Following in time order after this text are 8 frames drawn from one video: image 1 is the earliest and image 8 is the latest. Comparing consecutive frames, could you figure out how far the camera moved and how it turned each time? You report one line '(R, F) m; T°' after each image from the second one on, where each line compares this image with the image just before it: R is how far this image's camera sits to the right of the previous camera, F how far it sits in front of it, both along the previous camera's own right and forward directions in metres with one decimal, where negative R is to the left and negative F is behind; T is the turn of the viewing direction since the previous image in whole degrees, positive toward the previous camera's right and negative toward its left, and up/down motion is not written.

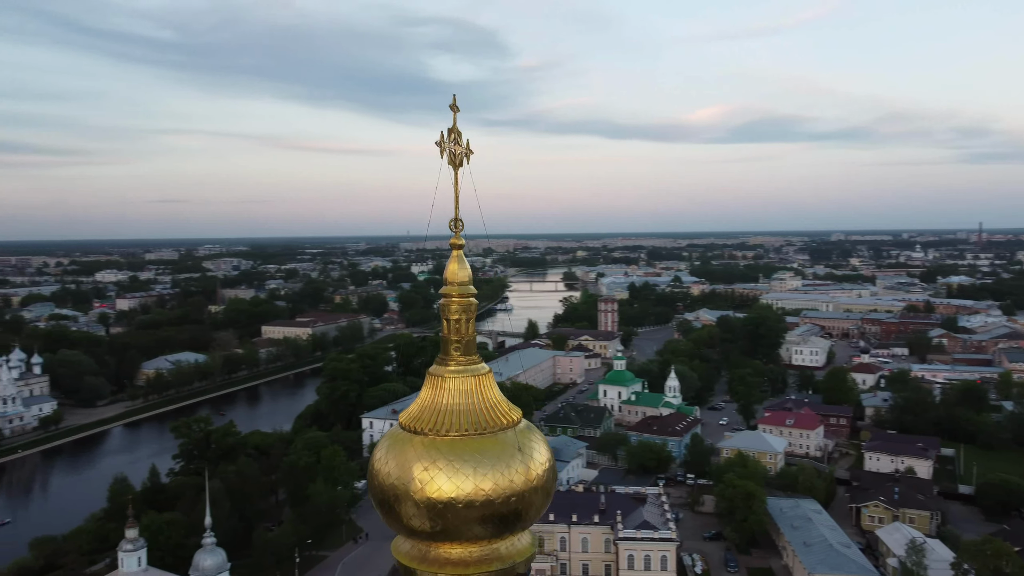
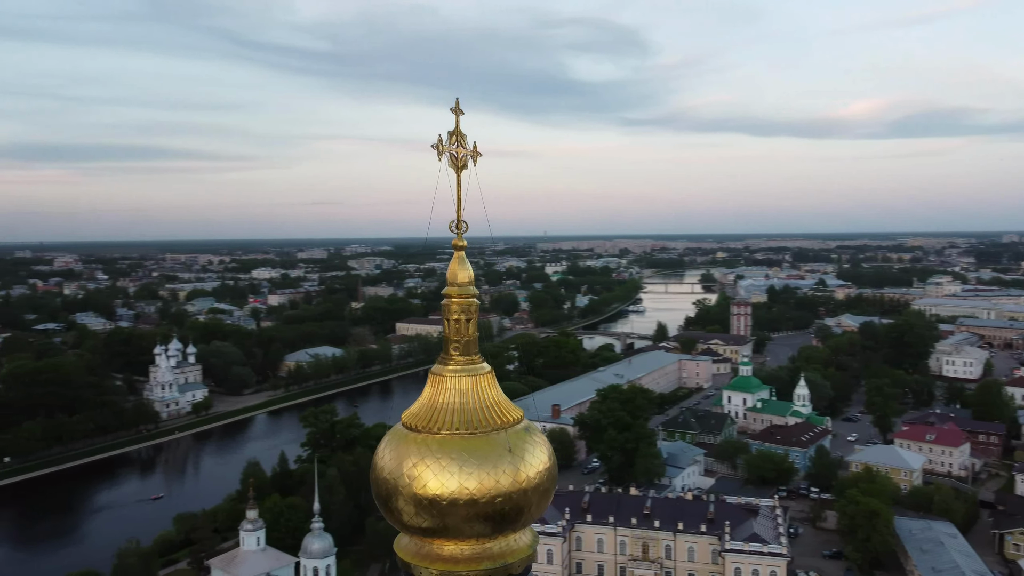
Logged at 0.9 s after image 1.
(+0.6, 0.0) m; -10°
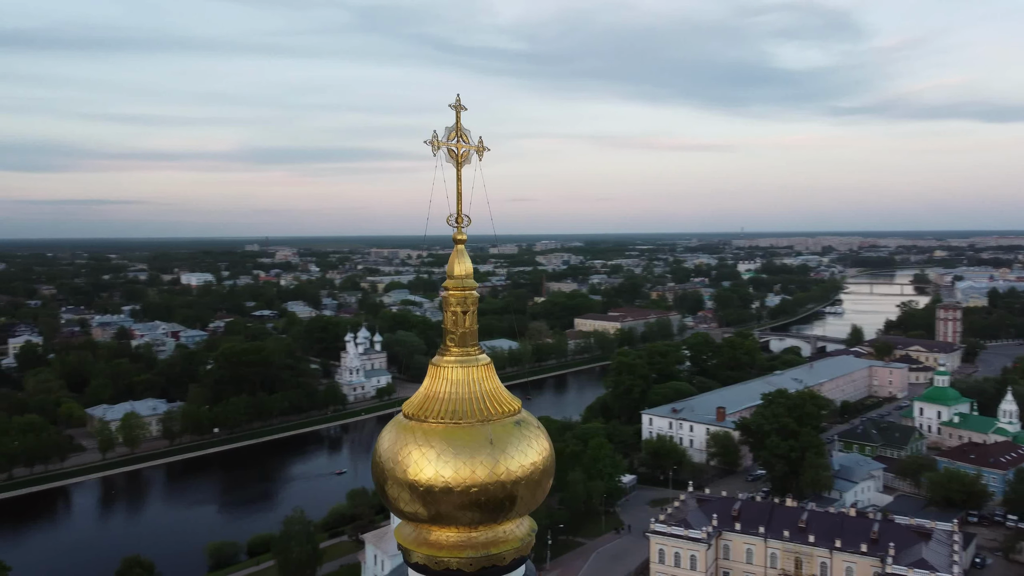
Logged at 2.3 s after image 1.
(+0.9, +0.1) m; -14°
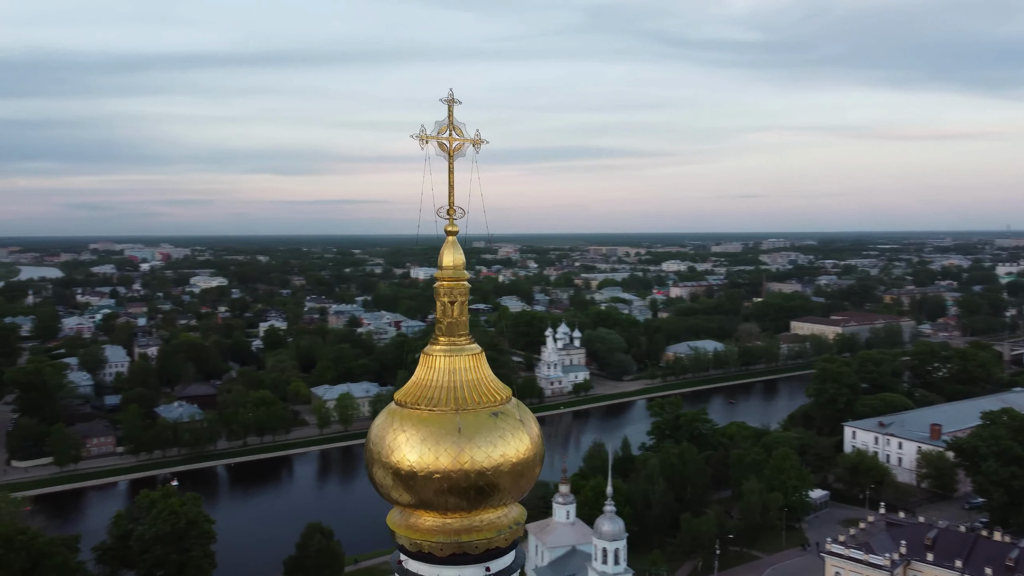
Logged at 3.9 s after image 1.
(+1.1, +0.2) m; -16°
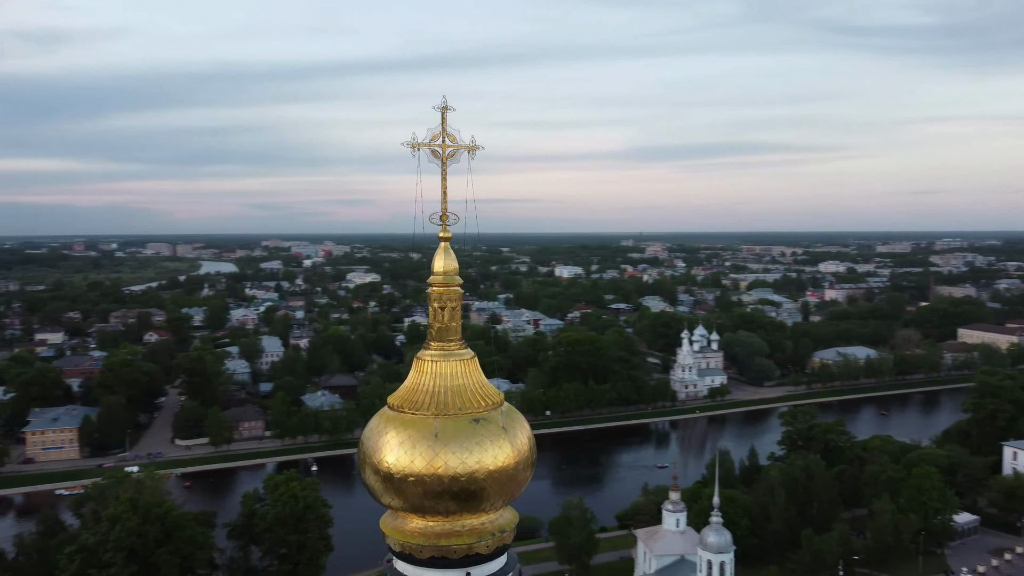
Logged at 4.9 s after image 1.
(+0.7, +0.1) m; -11°
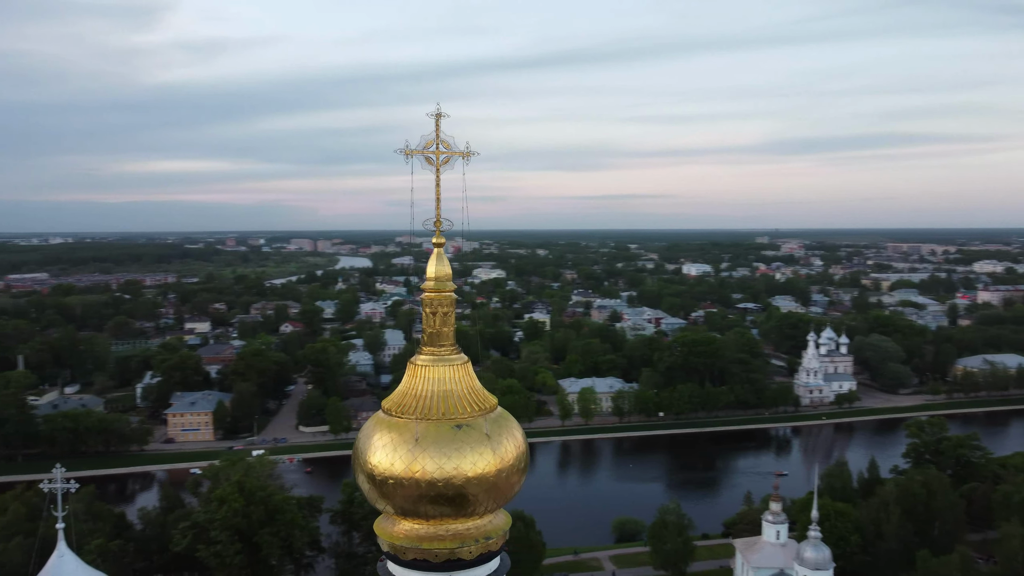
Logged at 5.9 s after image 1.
(+0.7, +0.1) m; -9°
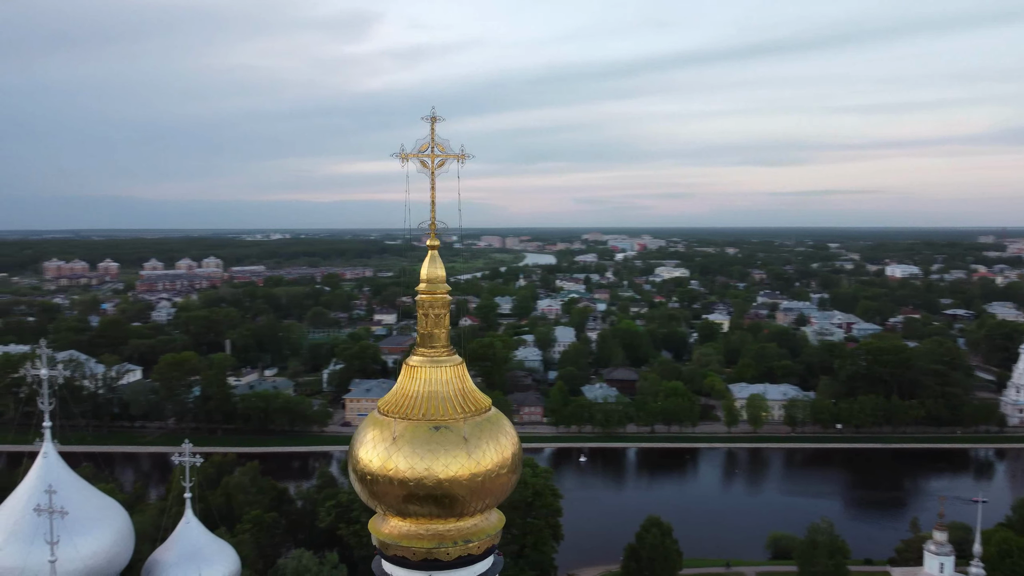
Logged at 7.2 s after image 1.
(+0.9, +0.2) m; -14°
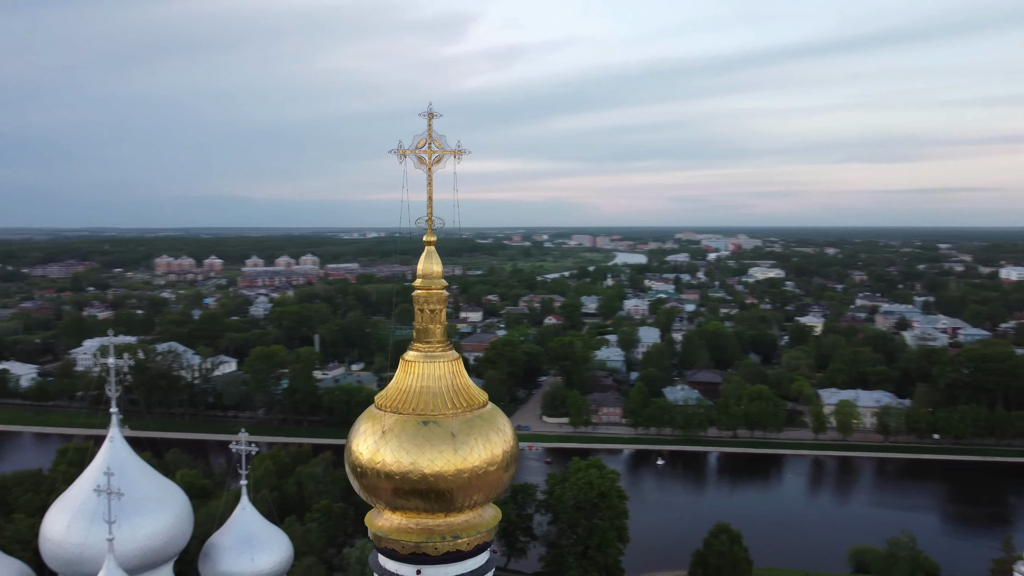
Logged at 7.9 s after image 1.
(+0.5, +0.1) m; -7°
